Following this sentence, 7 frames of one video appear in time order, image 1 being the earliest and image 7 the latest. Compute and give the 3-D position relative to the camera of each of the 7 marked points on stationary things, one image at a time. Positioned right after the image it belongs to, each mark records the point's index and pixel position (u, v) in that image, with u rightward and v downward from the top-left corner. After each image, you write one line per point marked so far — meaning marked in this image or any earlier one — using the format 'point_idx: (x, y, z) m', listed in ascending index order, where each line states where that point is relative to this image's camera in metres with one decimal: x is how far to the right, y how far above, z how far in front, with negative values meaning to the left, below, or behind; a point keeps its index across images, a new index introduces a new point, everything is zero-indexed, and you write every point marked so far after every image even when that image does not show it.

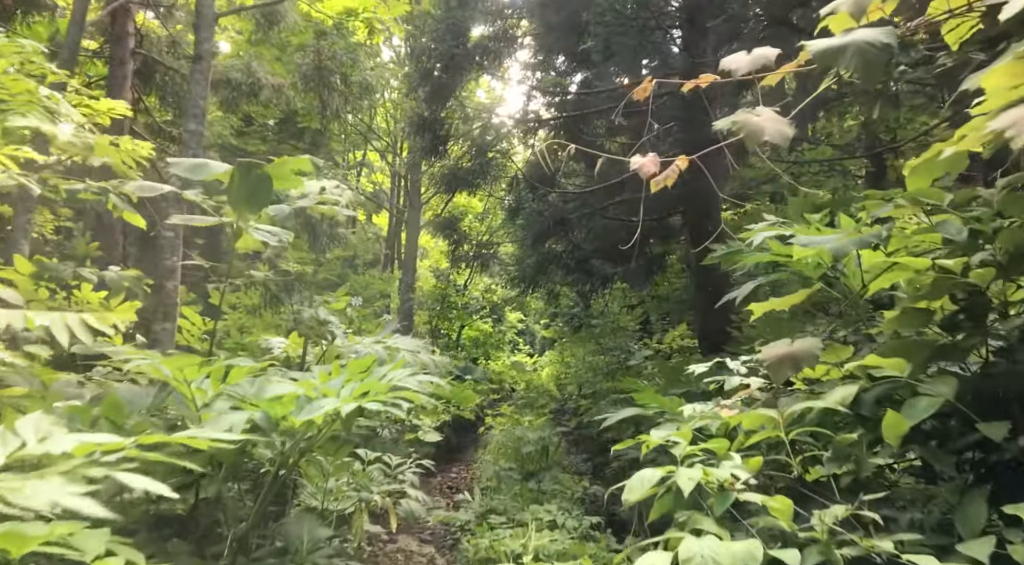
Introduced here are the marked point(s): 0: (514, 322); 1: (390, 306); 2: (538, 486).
0: (0.0, -0.7, +13.9) m
1: (-2.1, -0.4, +12.4) m
2: (+0.2, -1.4, +5.3) m
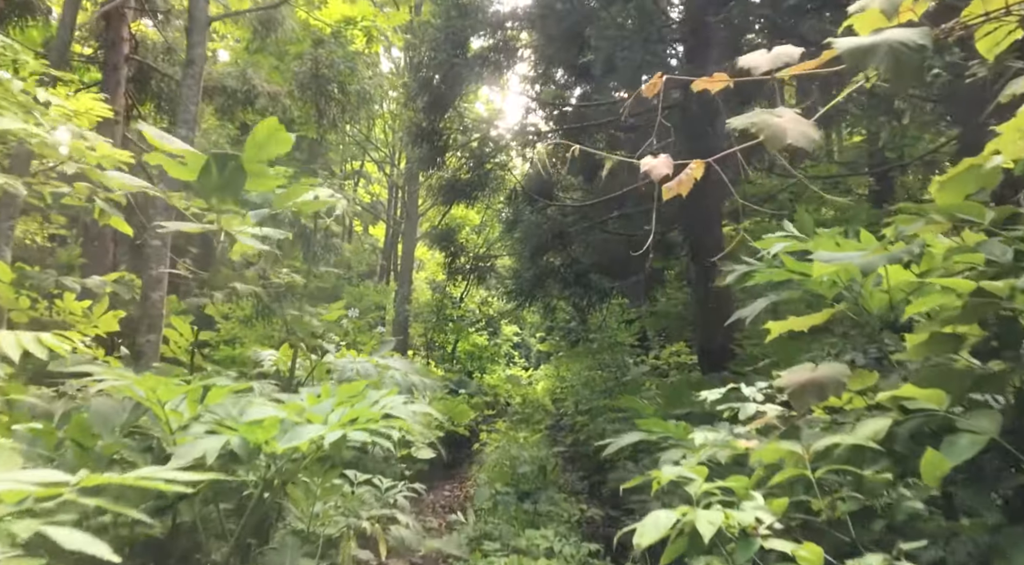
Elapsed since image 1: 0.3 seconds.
0: (0.0, -1.0, +13.8) m
1: (-2.1, -0.6, +12.3) m
2: (+0.1, -1.6, +5.1) m
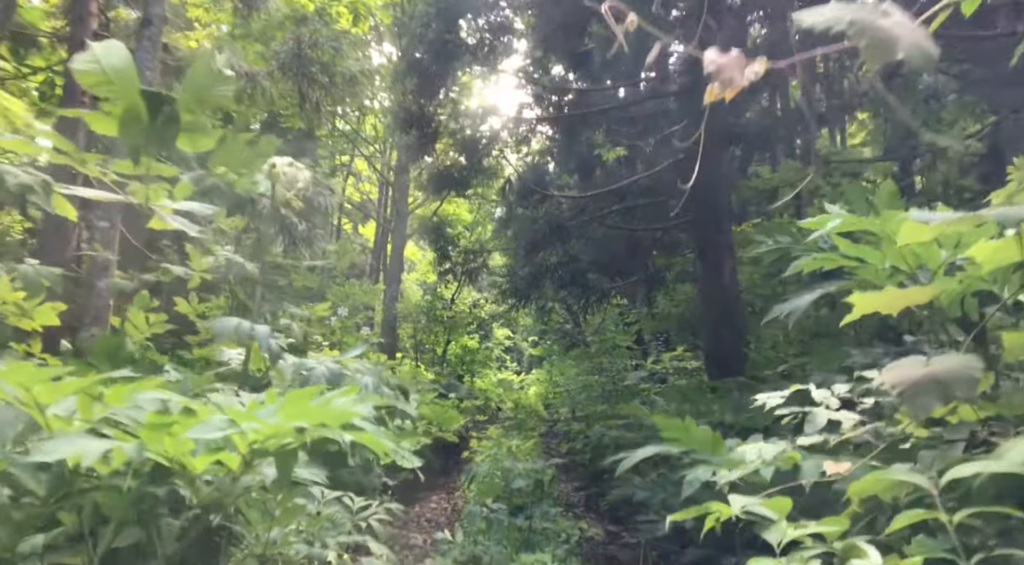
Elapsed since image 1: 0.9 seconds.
0: (-0.2, -1.0, +13.4) m
1: (-2.2, -0.6, +11.8) m
2: (+0.1, -1.5, +4.7) m
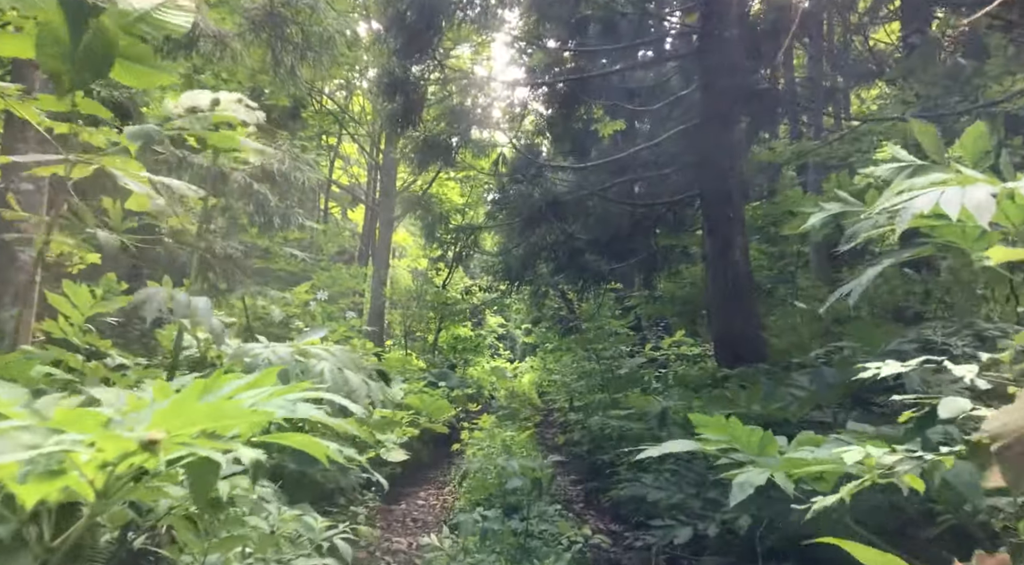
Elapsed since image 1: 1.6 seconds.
0: (-0.3, -0.7, +12.9) m
1: (-2.3, -0.3, +11.4) m
2: (+0.1, -1.4, +4.2) m
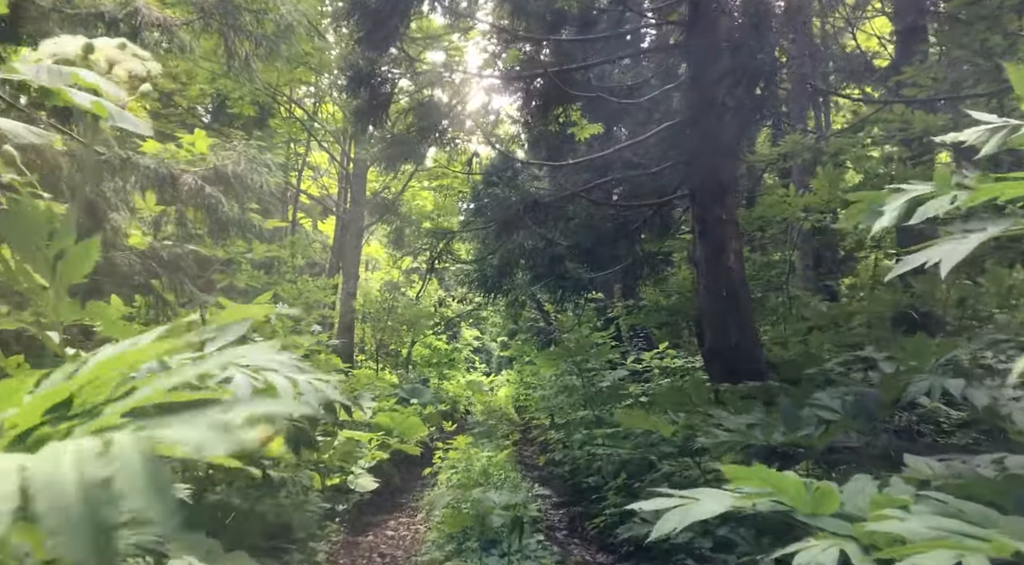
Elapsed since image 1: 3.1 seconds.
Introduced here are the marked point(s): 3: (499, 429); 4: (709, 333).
0: (-0.7, -0.9, +12.5) m
1: (-2.7, -0.5, +10.9) m
2: (0.0, -1.4, +3.8) m
3: (-0.1, -1.8, +9.0) m
4: (+1.3, -0.3, +4.9) m
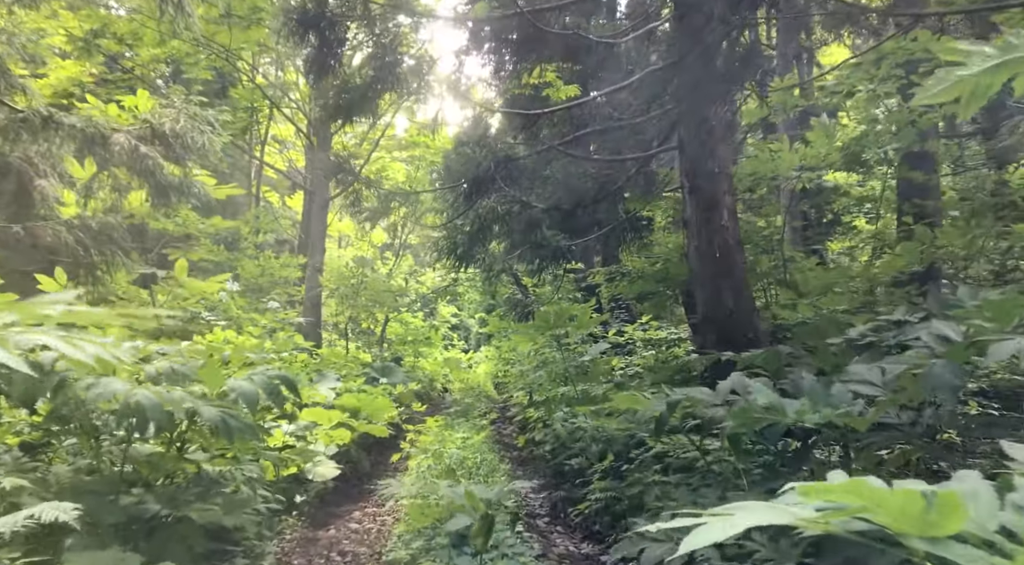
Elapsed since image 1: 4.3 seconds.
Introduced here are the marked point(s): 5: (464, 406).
0: (-1.1, -0.5, +12.0) m
1: (-3.0, -0.2, +10.3) m
2: (-0.2, -1.3, +3.4) m
3: (-0.4, -1.4, +8.6) m
4: (+1.1, -0.1, +4.5) m
5: (-0.6, -1.4, +8.6) m
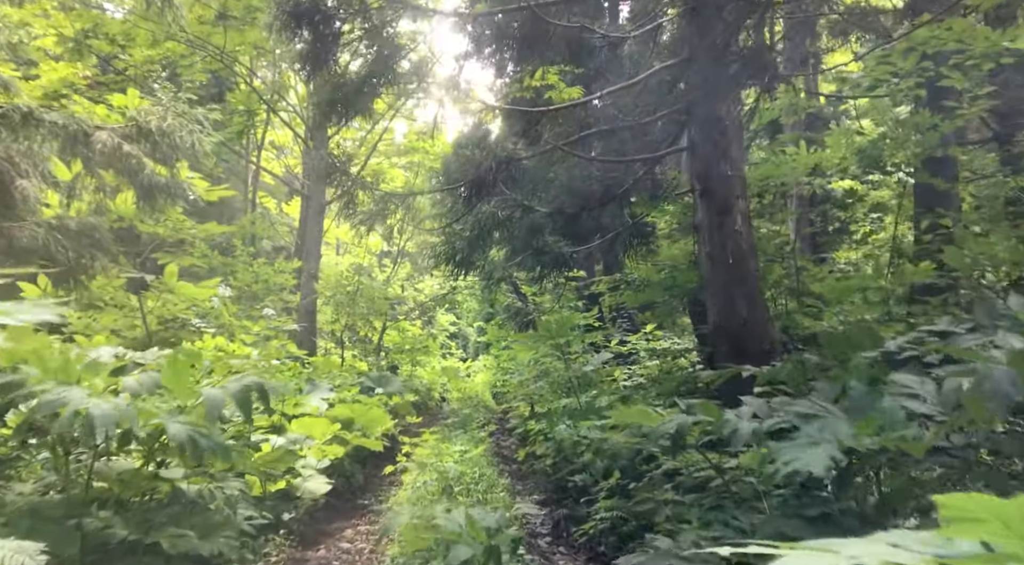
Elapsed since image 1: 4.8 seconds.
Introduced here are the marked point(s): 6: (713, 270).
0: (-1.1, -0.6, +11.8) m
1: (-3.0, -0.3, +10.1) m
2: (-0.2, -1.3, +3.1) m
3: (-0.4, -1.5, +8.4) m
4: (+1.1, -0.1, +4.2) m
5: (-0.6, -1.5, +8.4) m
6: (+1.1, +0.1, +4.3) m
